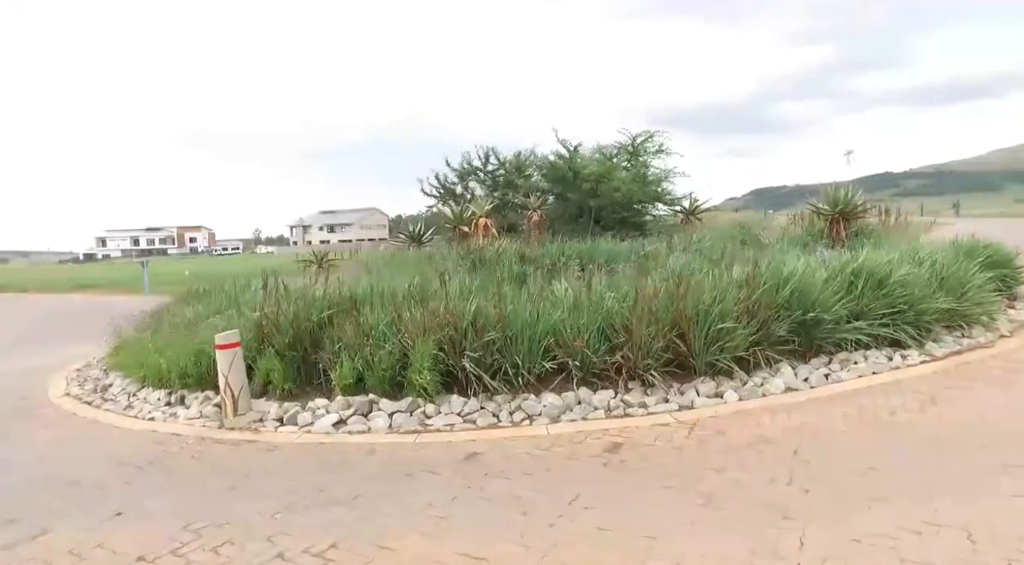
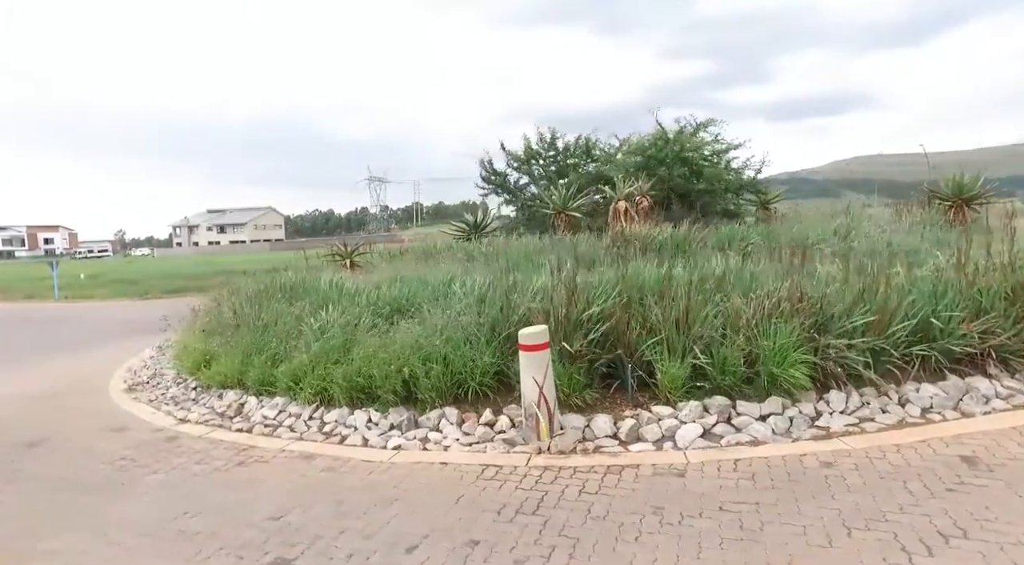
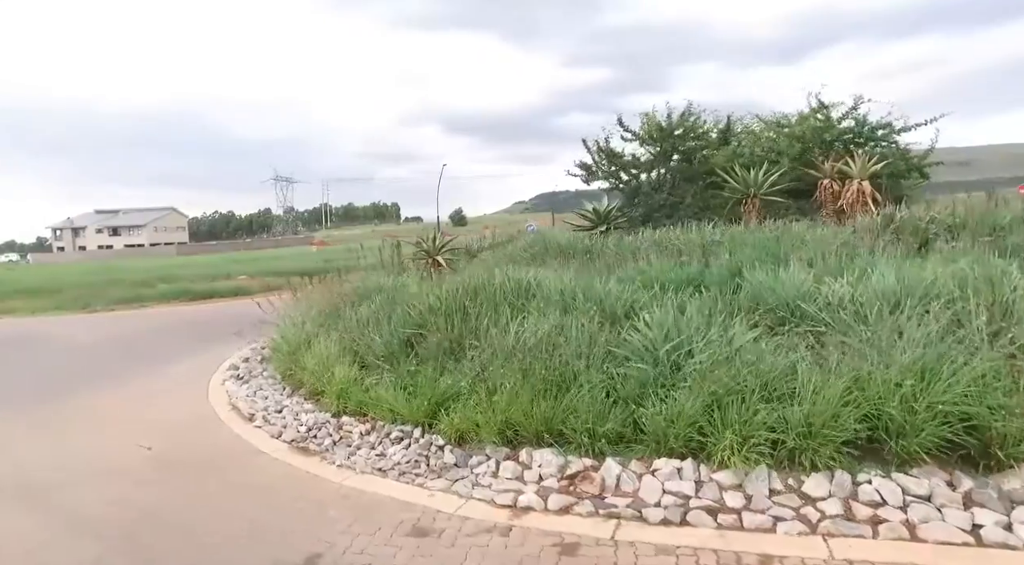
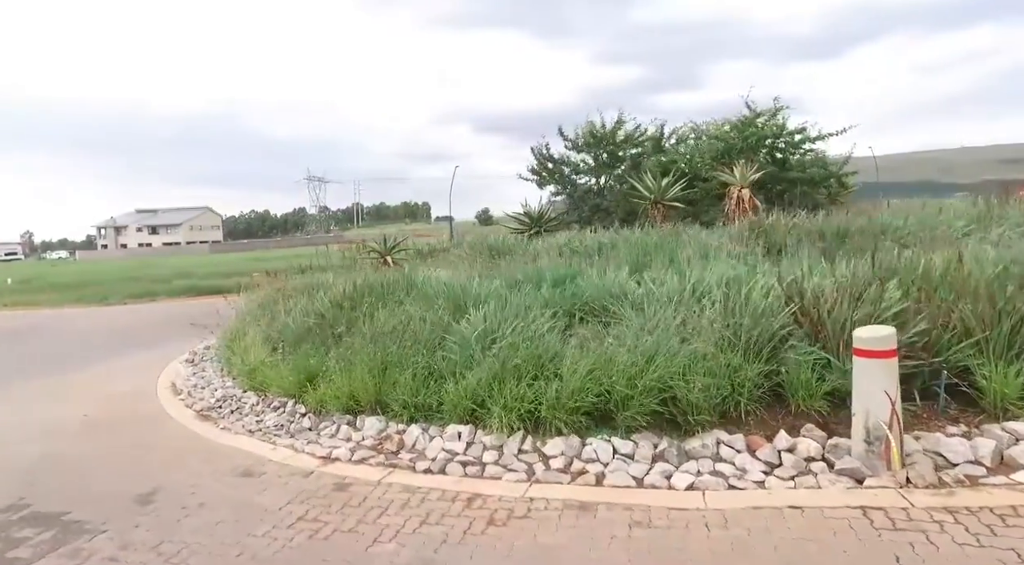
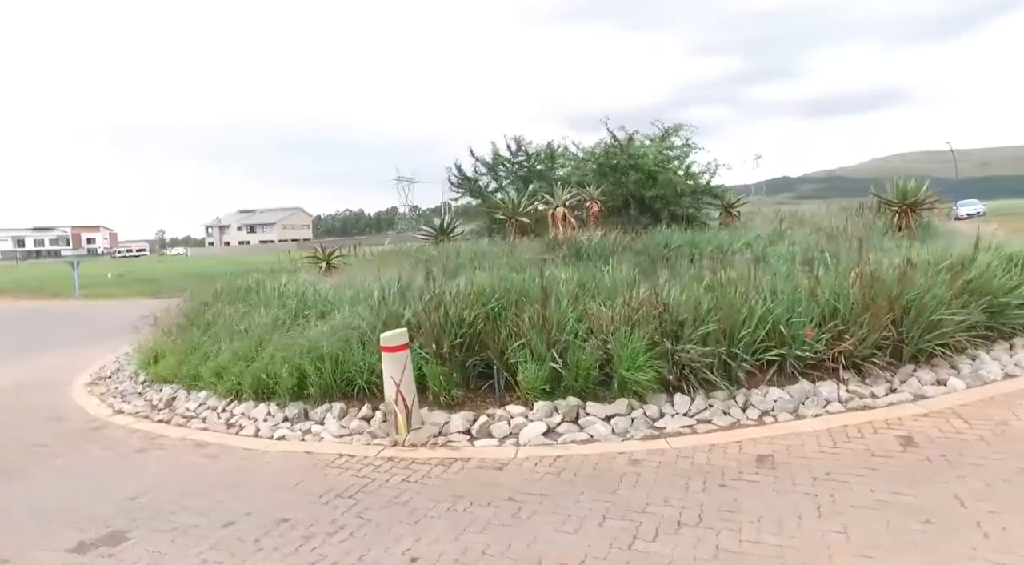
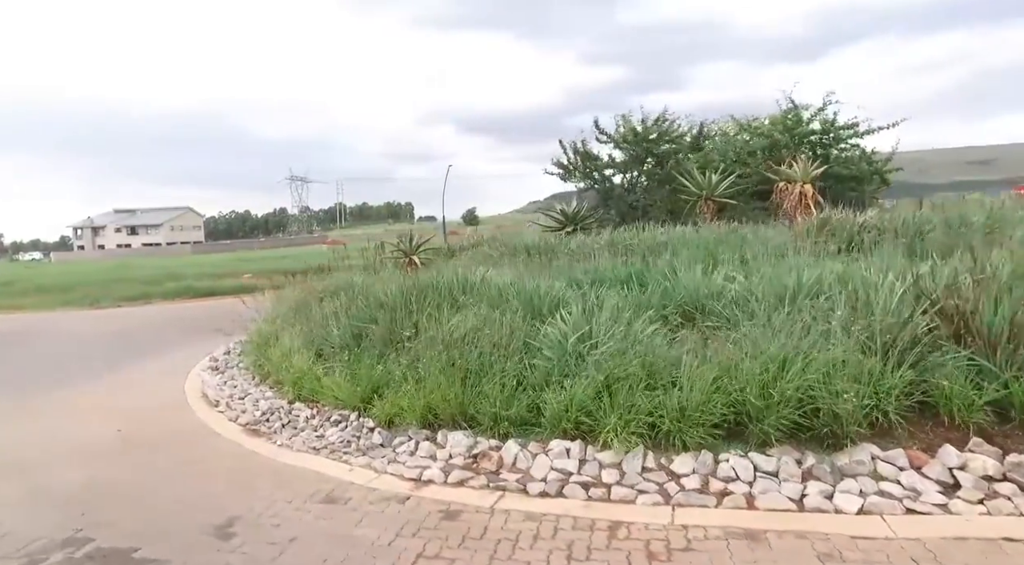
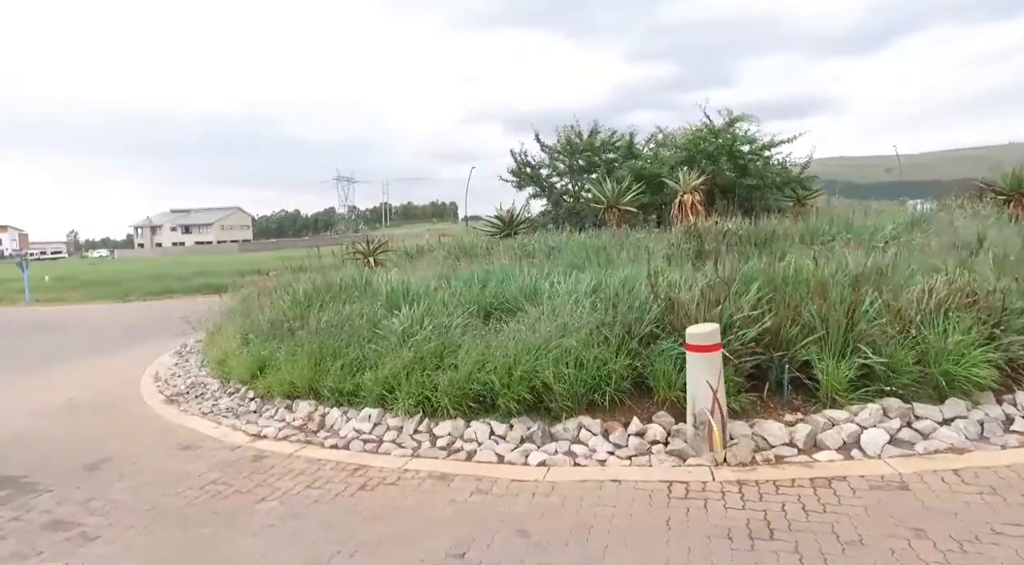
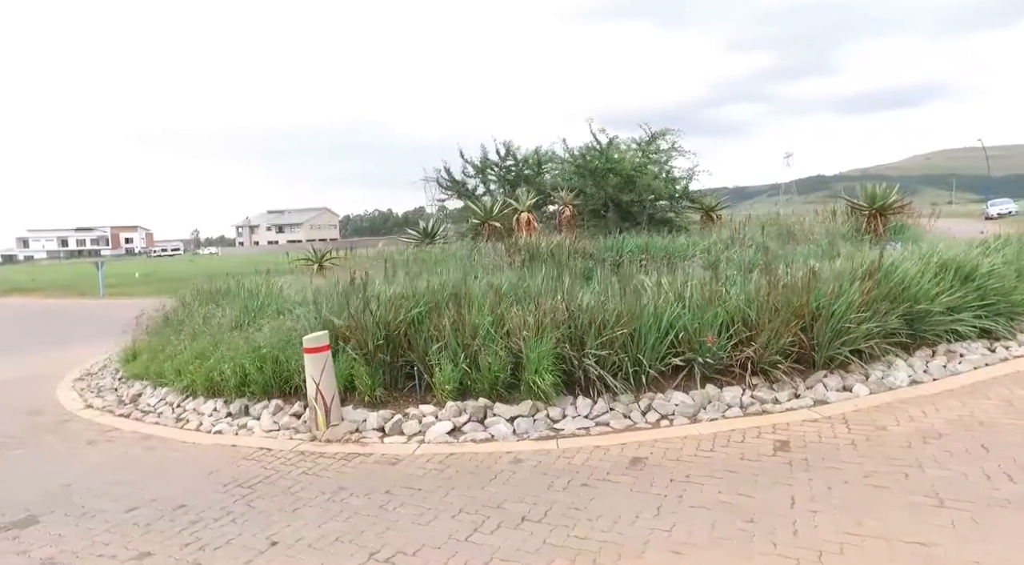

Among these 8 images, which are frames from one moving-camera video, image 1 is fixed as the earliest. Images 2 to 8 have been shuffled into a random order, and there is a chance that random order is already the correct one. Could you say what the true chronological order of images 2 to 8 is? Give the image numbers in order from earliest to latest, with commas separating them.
8, 5, 2, 7, 4, 6, 3
